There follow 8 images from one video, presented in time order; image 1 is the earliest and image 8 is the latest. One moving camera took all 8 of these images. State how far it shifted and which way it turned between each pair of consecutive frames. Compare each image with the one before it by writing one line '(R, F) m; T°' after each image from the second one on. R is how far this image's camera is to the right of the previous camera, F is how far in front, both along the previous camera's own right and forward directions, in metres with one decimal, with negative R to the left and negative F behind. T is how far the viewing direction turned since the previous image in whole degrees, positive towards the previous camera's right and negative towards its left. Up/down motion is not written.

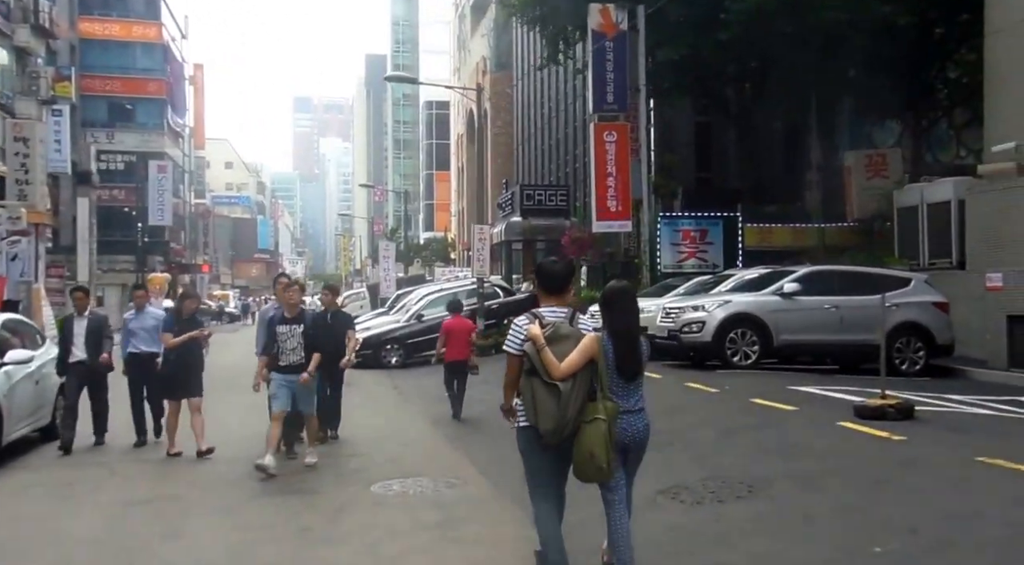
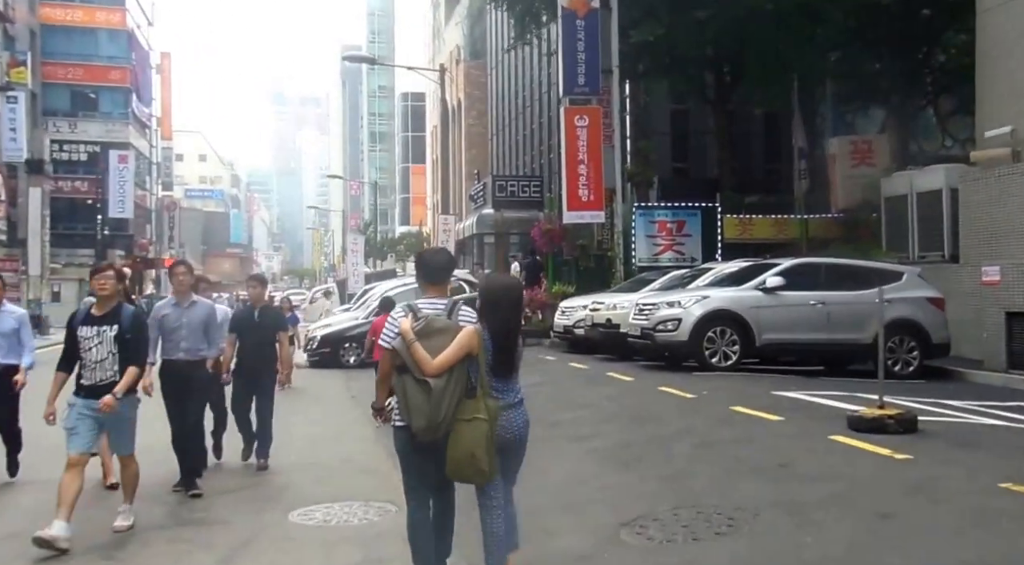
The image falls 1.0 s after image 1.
(+0.3, +1.3) m; +1°
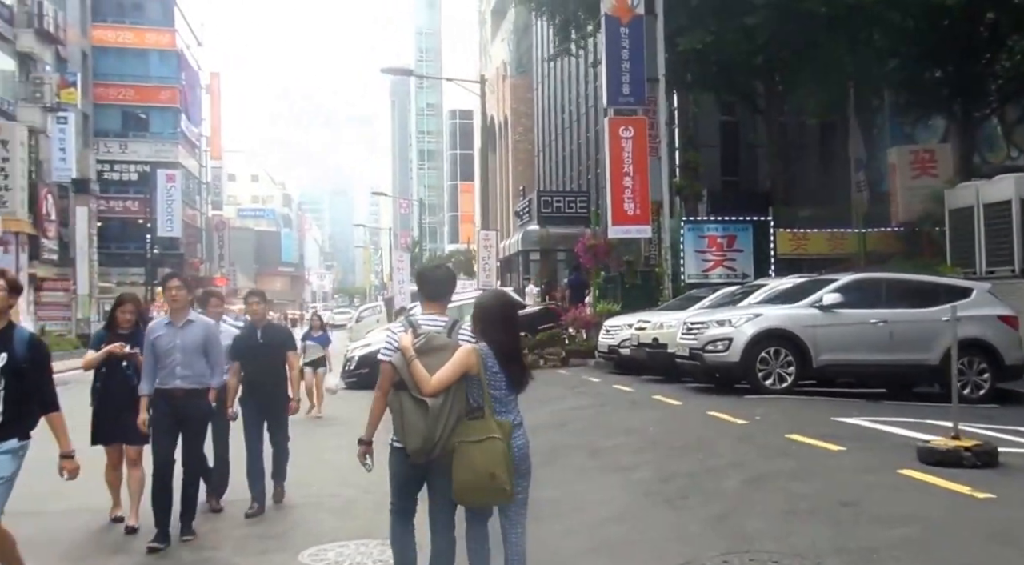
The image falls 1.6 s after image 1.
(+0.1, +0.7) m; -3°
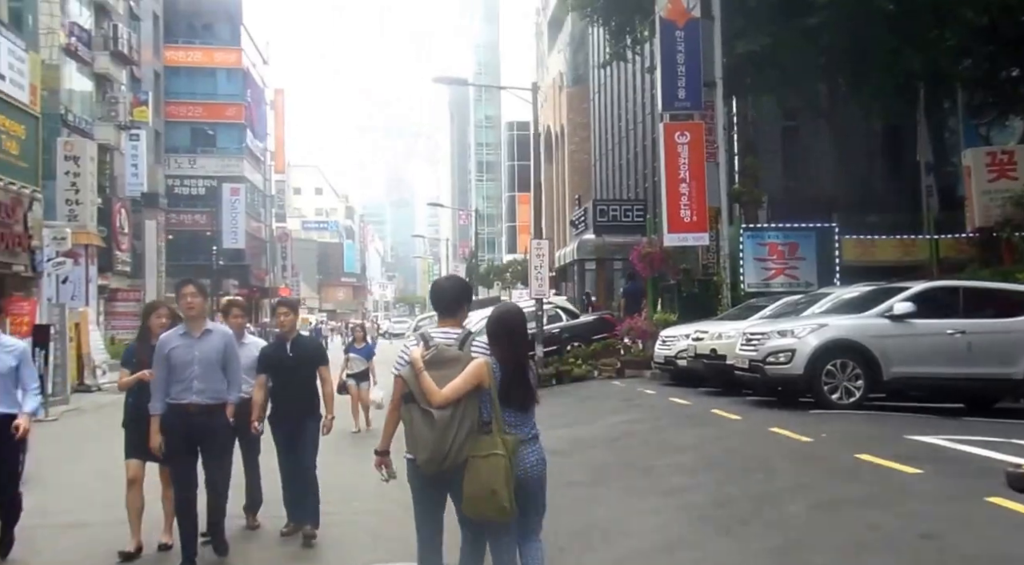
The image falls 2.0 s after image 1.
(+0.1, +0.5) m; -3°
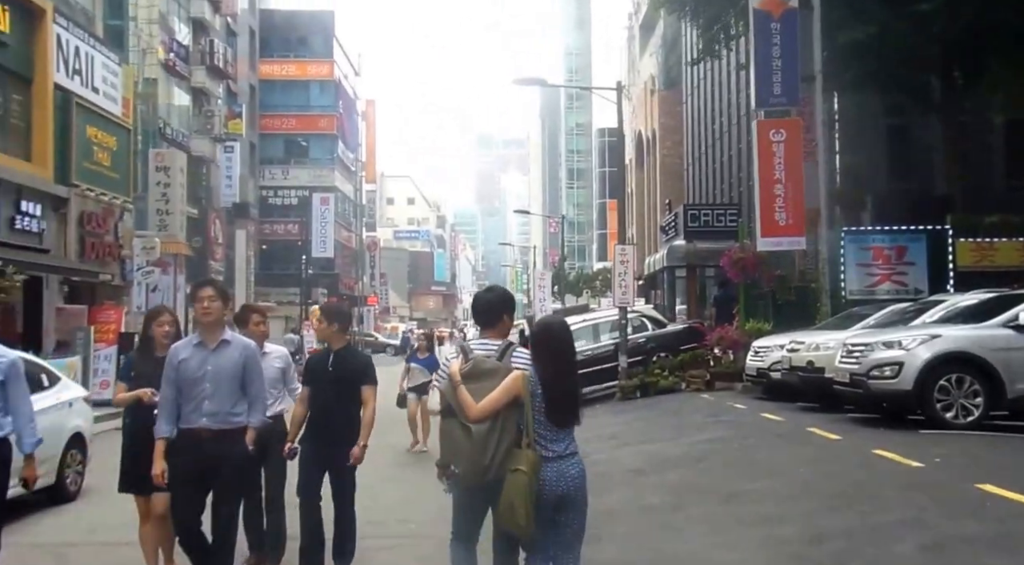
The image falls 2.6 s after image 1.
(+0.2, +0.9) m; -5°
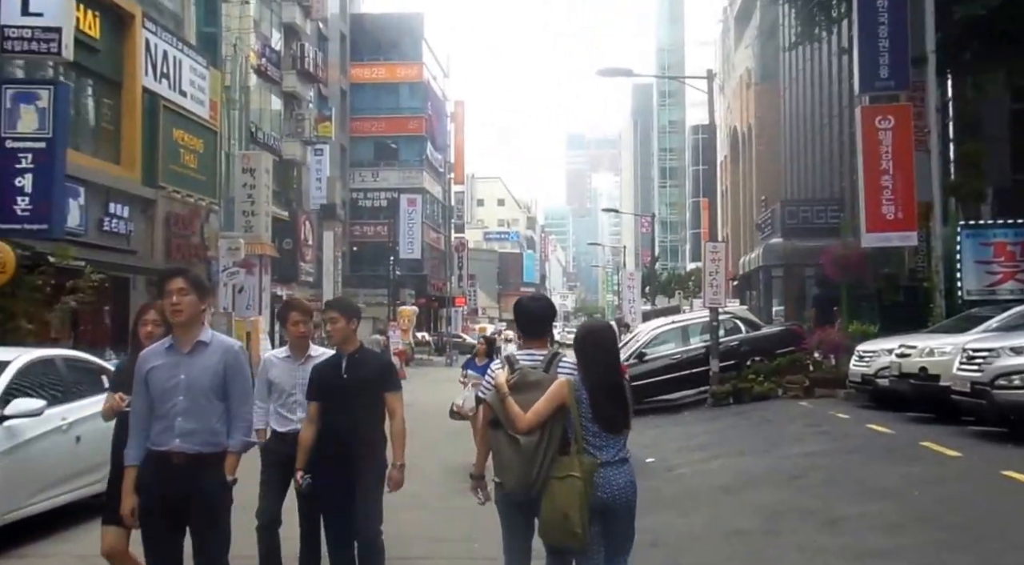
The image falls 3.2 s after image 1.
(+0.1, +0.8) m; -5°
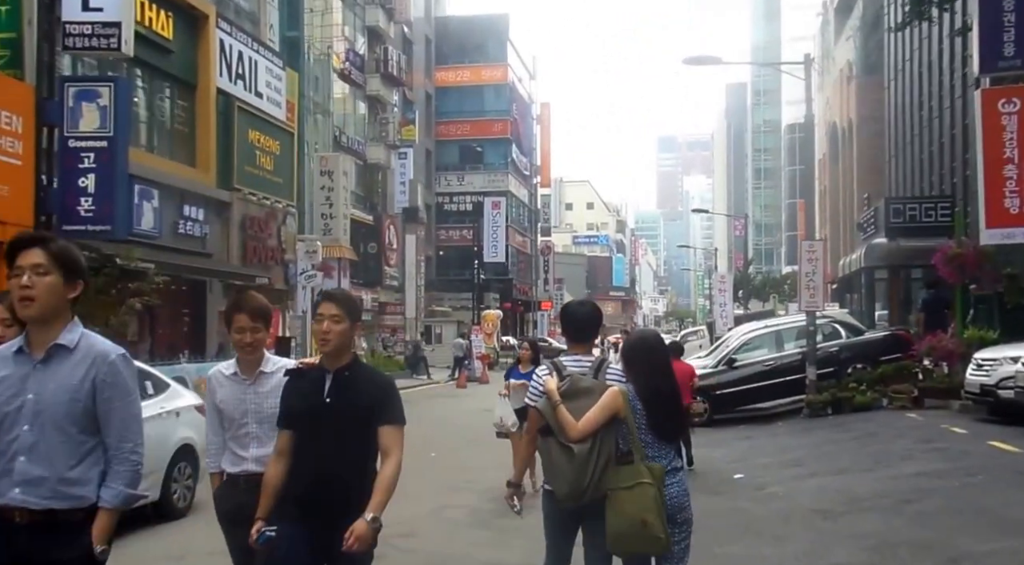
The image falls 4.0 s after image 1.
(+0.2, +1.1) m; -5°
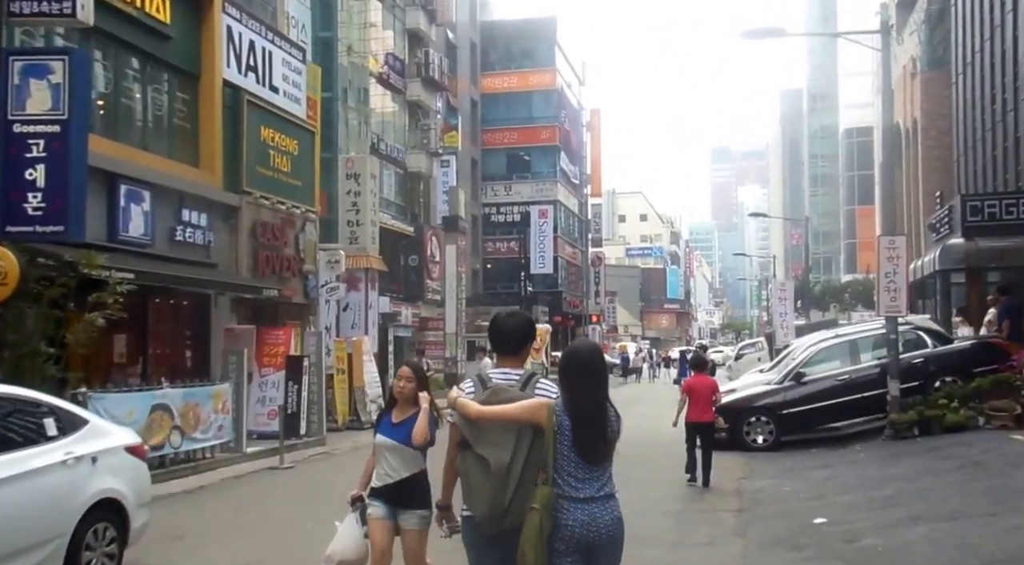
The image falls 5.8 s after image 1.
(+0.3, +2.8) m; -3°
